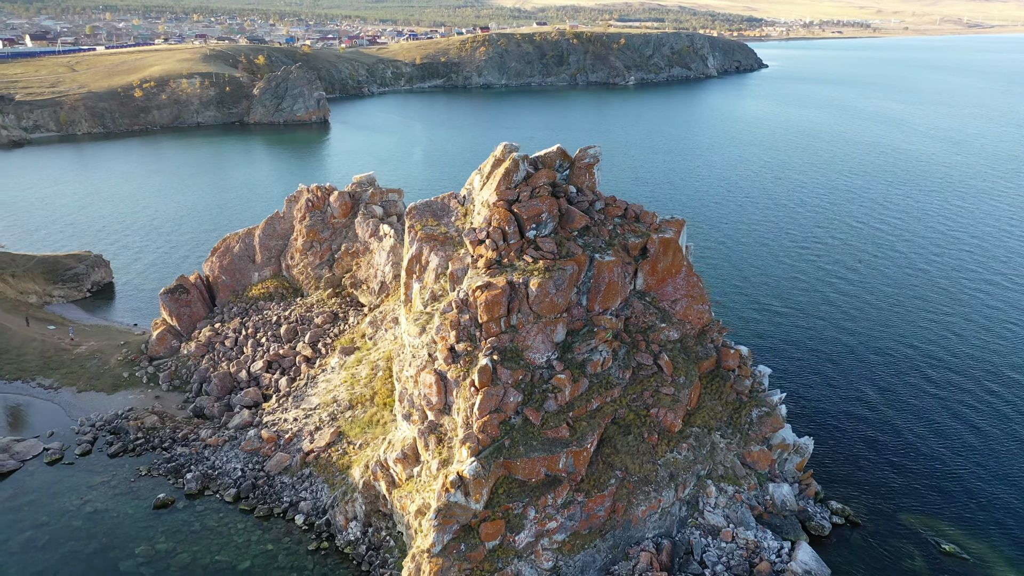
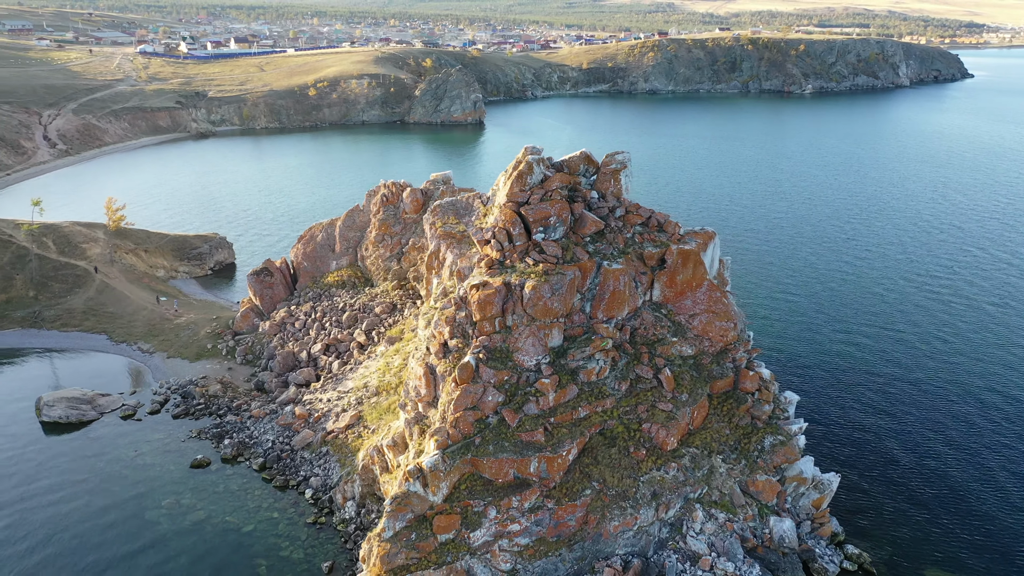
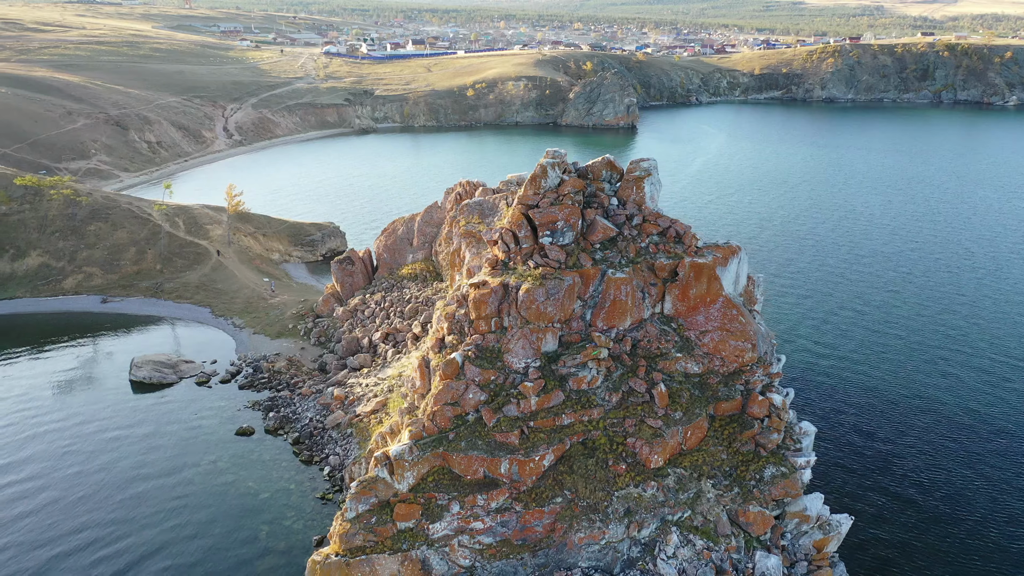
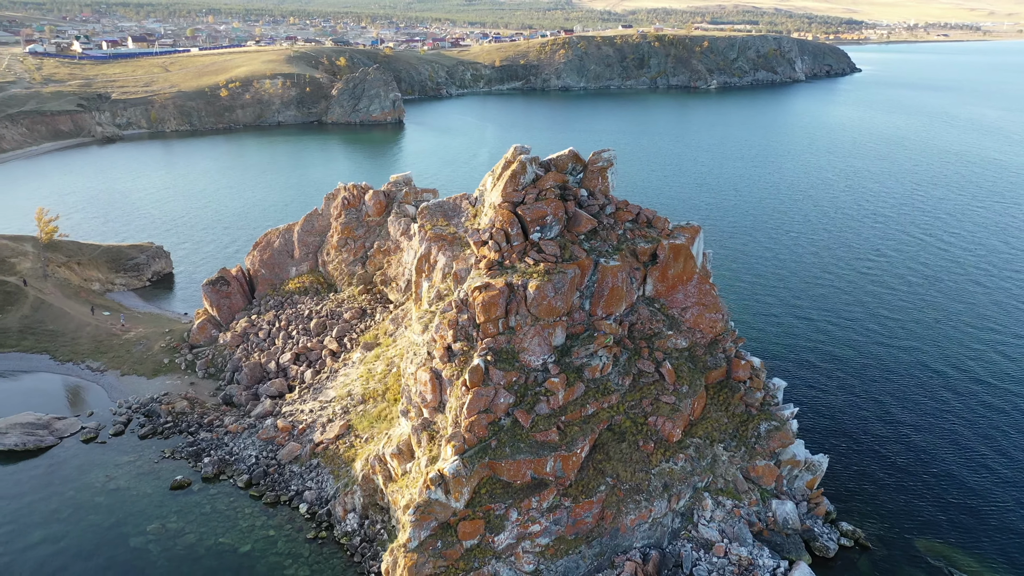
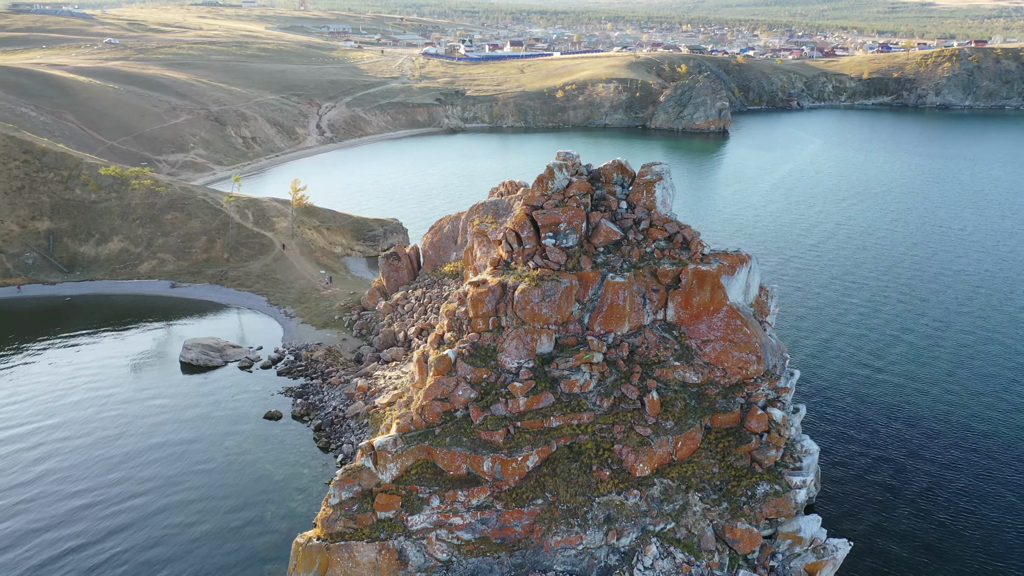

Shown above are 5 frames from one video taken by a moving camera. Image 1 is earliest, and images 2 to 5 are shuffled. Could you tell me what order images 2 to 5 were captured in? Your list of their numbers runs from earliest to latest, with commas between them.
4, 2, 3, 5
